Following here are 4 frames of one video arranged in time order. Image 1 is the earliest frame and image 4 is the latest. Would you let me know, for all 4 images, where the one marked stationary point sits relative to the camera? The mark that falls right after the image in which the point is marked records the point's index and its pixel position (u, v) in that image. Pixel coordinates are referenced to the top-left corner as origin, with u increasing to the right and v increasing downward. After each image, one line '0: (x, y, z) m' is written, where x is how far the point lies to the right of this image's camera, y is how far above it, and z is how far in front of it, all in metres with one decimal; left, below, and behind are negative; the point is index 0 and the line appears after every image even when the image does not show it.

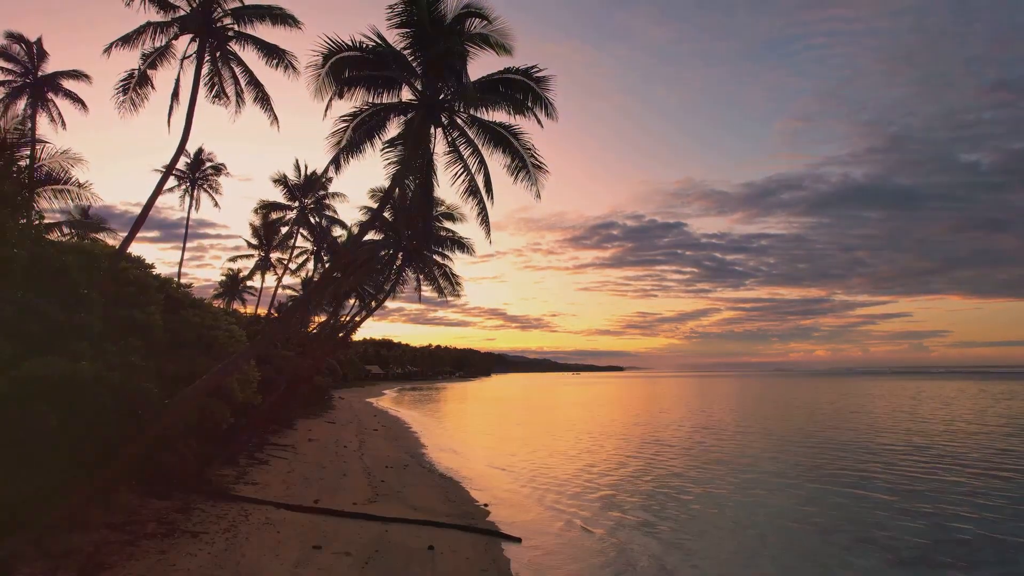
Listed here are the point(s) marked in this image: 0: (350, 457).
0: (-5.0, -5.2, +15.9) m
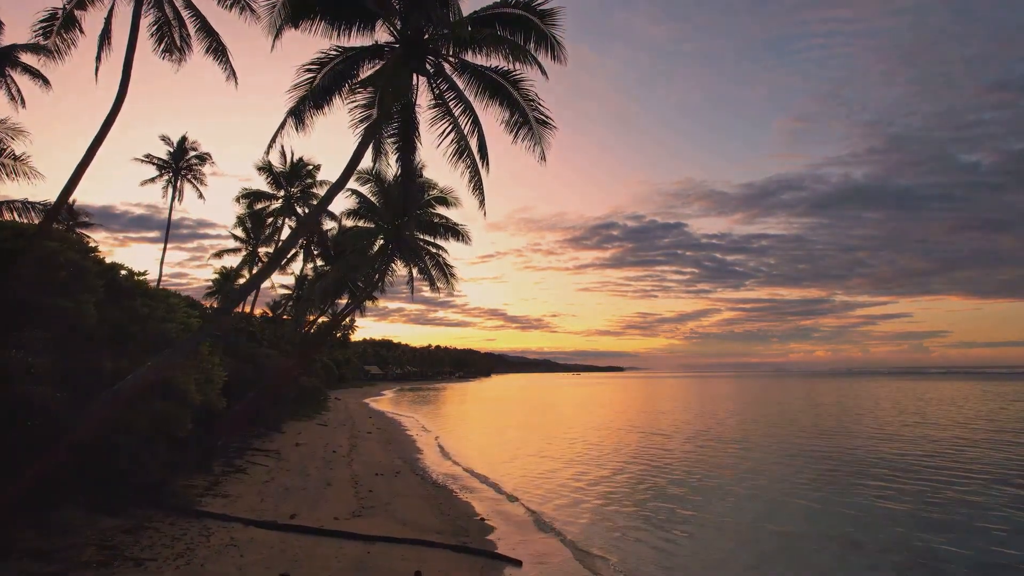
0: (-5.0, -5.0, +14.8) m
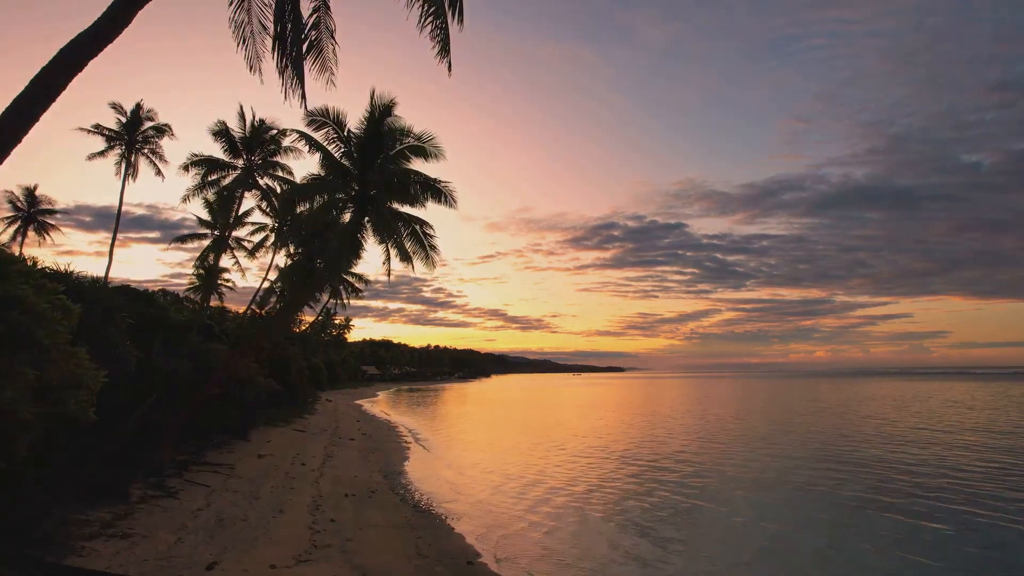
0: (-5.0, -4.6, +12.4) m
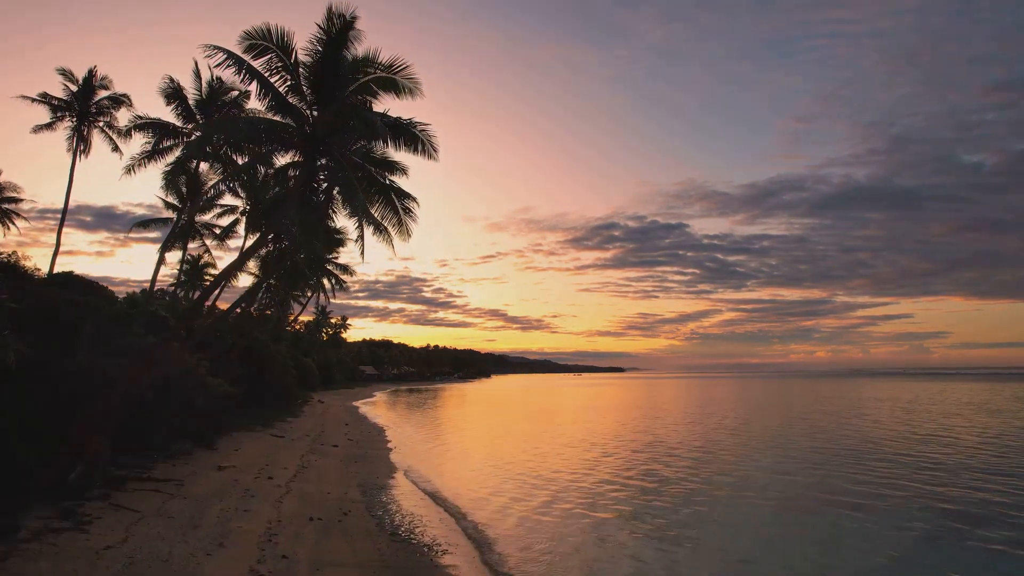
0: (-5.0, -4.3, +10.5) m
